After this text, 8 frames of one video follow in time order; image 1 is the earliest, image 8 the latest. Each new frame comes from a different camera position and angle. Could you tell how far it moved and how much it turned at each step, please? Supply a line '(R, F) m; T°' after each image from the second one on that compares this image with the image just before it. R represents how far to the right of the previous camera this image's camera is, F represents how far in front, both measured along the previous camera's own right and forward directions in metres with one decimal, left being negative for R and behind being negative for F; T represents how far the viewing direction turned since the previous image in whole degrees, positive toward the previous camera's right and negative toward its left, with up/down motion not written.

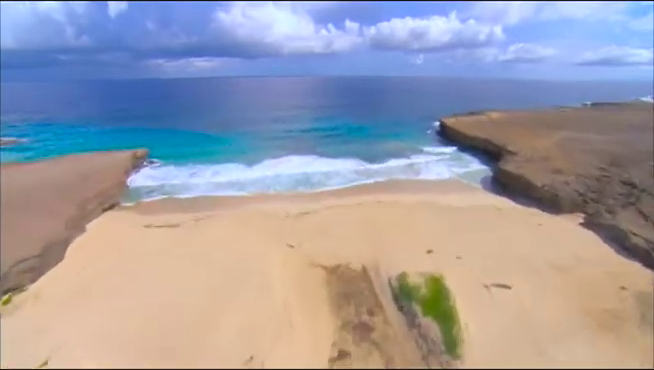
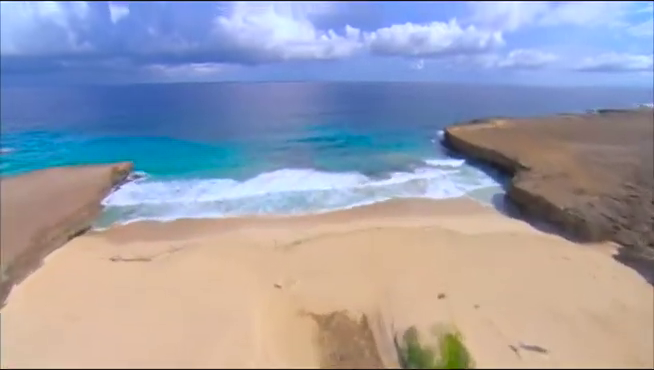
(+0.1, +1.1) m; 0°
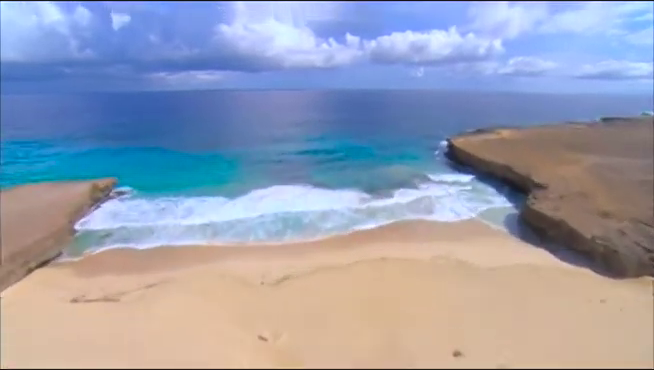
(+0.1, +1.0) m; 0°
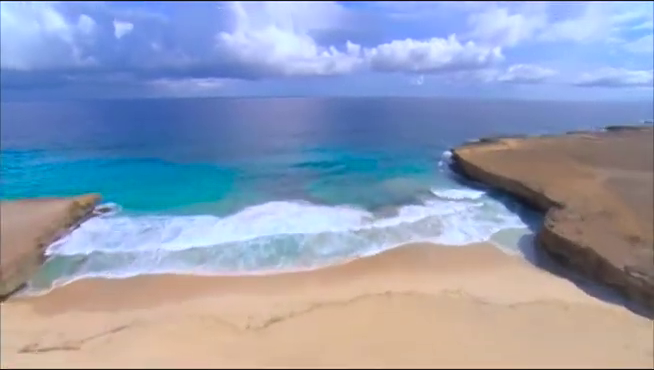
(+0.1, +0.9) m; 0°
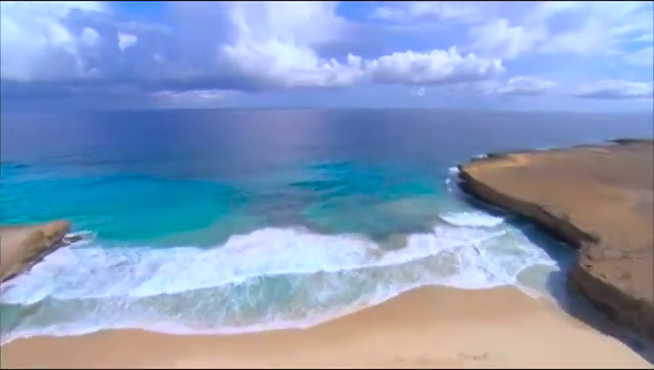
(+0.1, +1.3) m; 0°
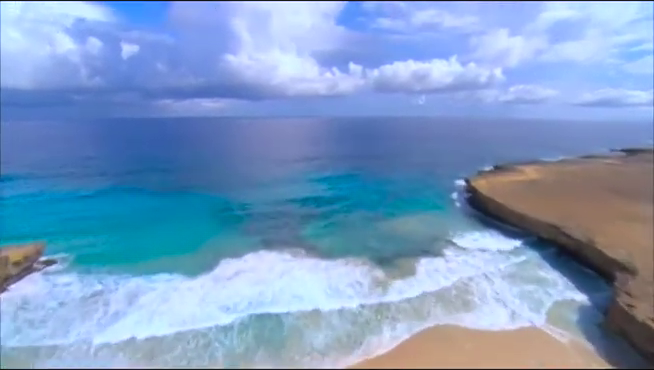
(0.0, +1.0) m; 0°
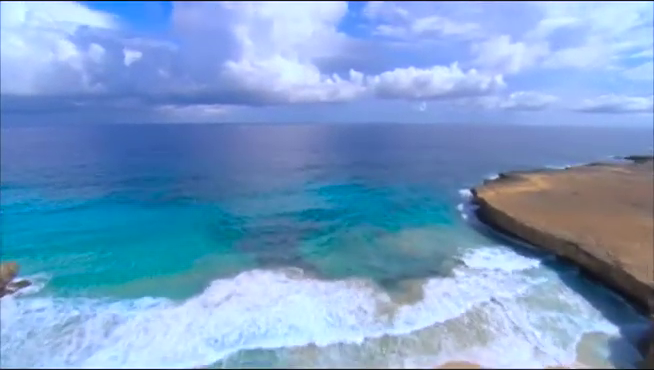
(0.0, +0.8) m; 0°
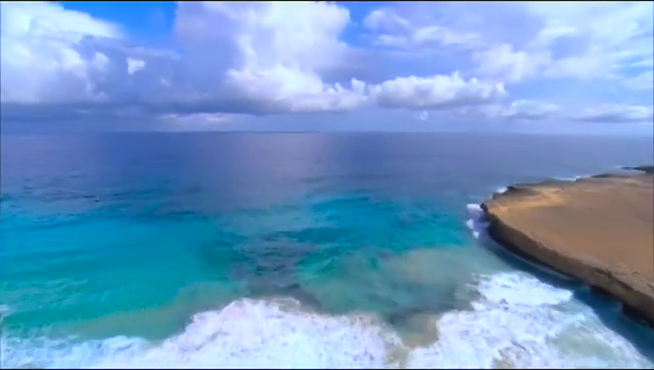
(0.0, +1.1) m; 0°
